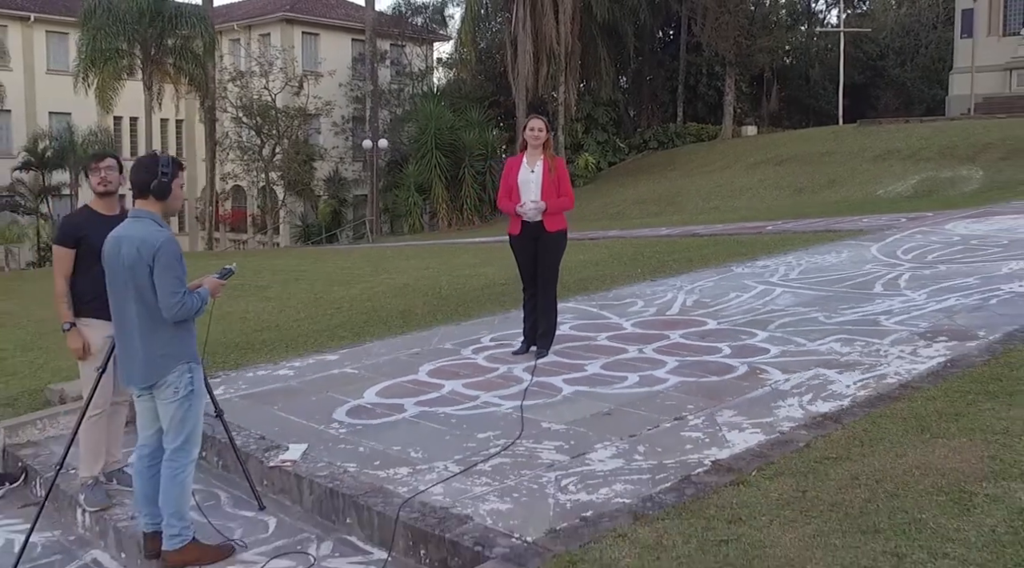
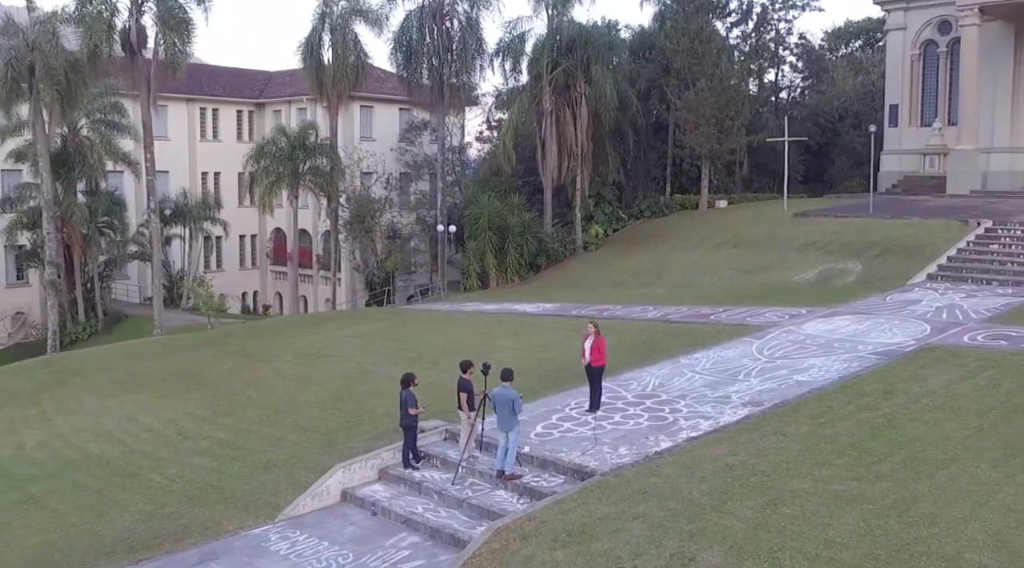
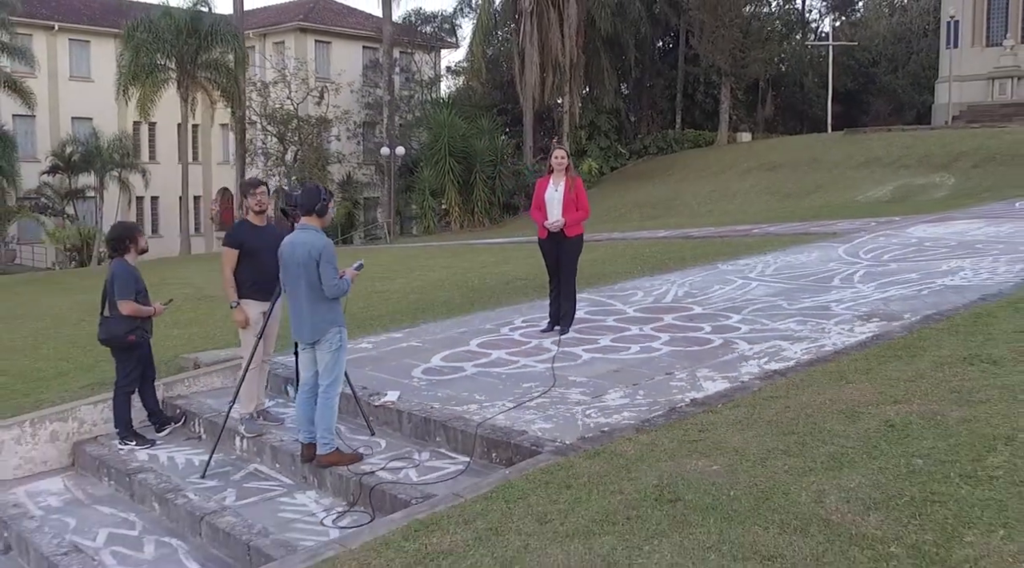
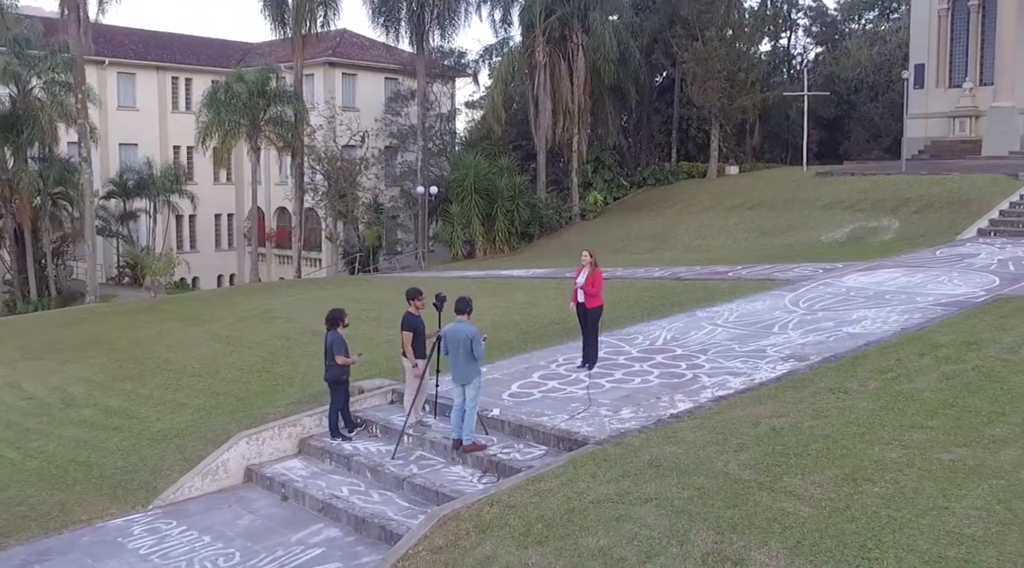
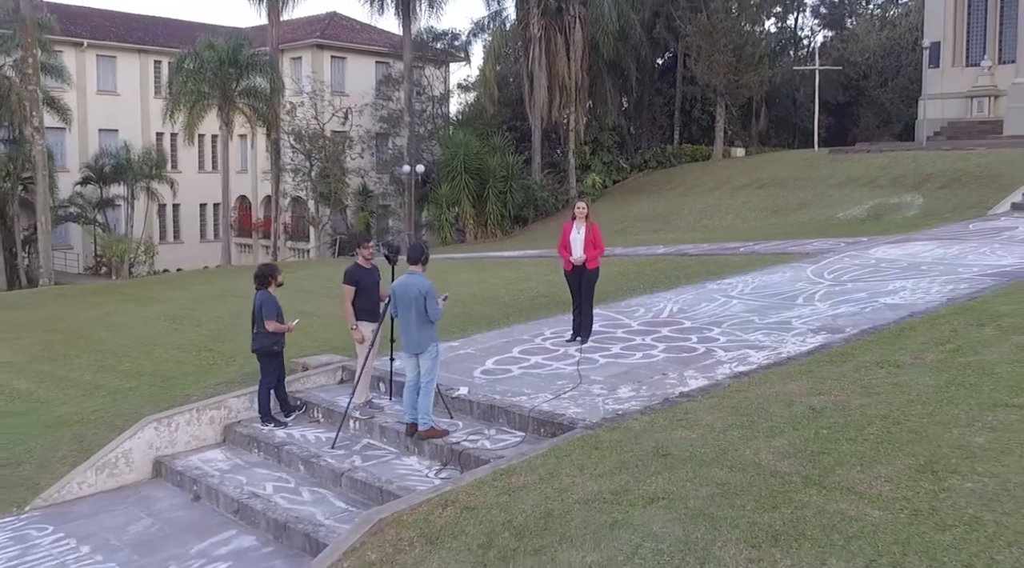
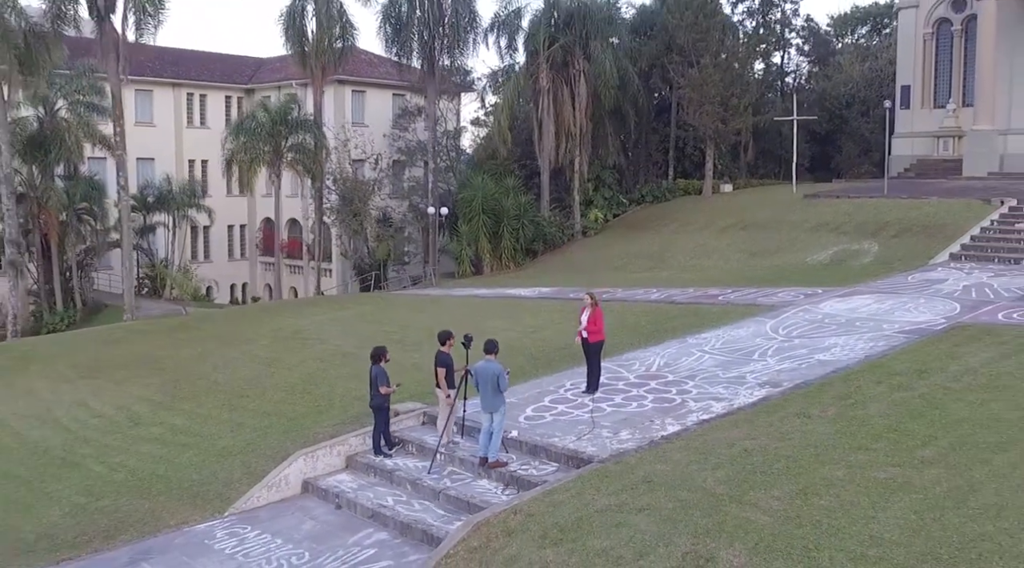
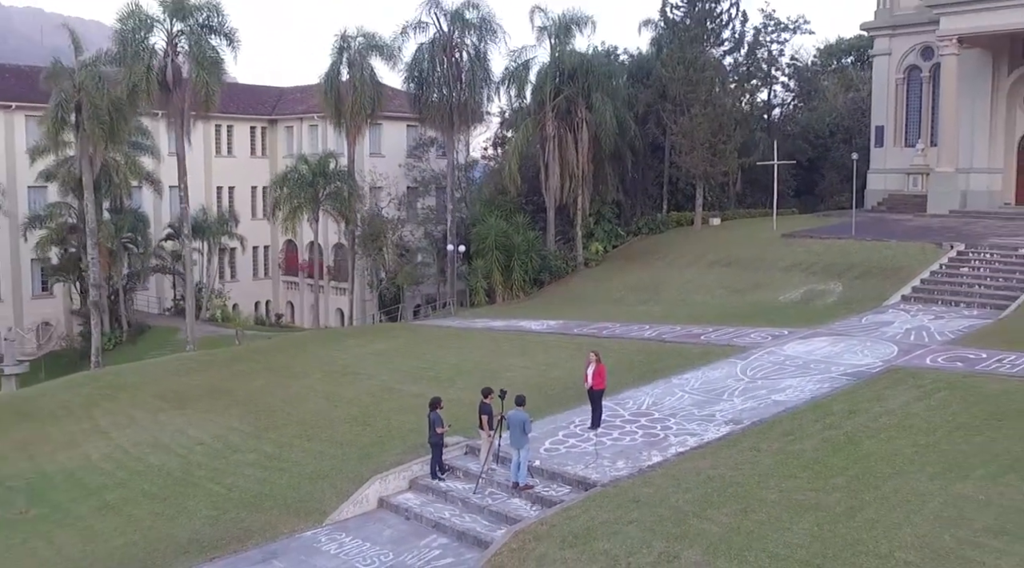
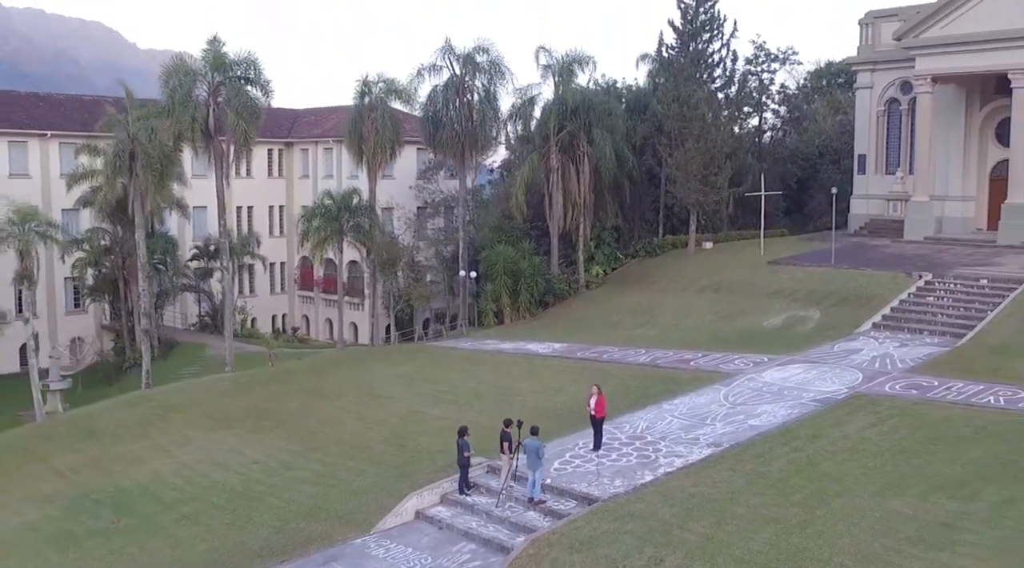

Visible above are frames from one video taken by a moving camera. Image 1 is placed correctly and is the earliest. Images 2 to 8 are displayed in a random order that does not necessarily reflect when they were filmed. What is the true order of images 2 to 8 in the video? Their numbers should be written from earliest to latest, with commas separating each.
3, 5, 4, 6, 2, 7, 8
